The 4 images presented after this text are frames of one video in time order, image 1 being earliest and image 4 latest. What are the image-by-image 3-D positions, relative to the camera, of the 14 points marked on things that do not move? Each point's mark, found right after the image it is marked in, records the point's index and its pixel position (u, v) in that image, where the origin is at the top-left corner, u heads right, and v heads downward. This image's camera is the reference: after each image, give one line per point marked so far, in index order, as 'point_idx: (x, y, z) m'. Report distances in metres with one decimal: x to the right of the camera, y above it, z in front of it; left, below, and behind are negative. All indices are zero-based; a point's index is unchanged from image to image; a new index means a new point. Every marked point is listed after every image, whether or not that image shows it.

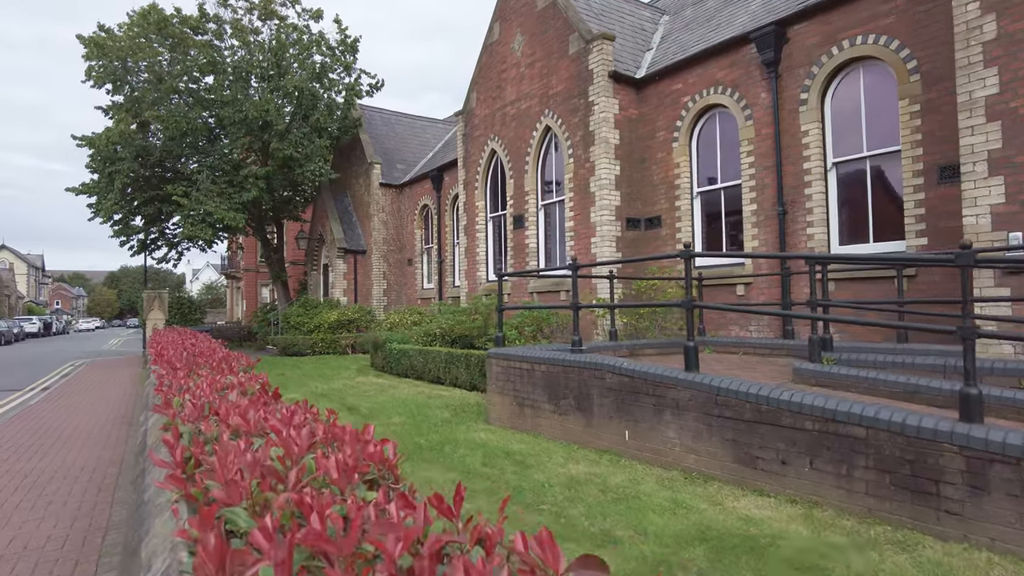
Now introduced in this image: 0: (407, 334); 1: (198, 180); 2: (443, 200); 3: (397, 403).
0: (-2.1, -0.9, +13.6) m
1: (-8.8, +3.0, +18.8) m
2: (-1.9, +2.4, +18.4) m
3: (-1.5, -1.5, +9.0) m
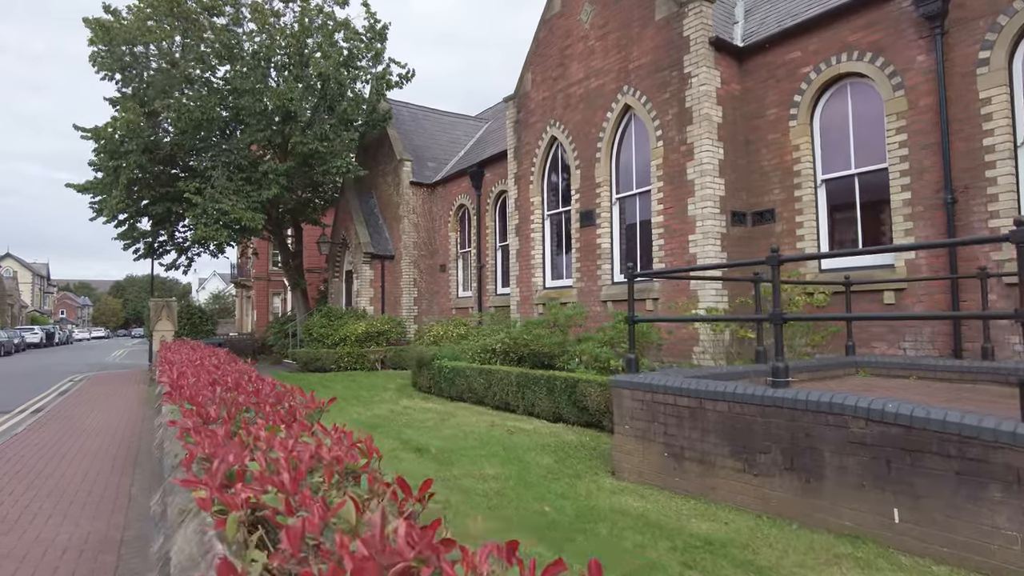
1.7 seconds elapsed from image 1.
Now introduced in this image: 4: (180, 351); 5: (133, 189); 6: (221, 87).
0: (-1.0, -1.0, +11.6) m
1: (-7.6, +2.8, +16.9) m
2: (-0.7, +2.2, +16.5) m
3: (-0.4, -1.6, +7.0) m
4: (-4.6, -0.9, +9.3) m
5: (-9.6, +2.5, +17.0) m
6: (-7.5, +5.2, +17.4) m
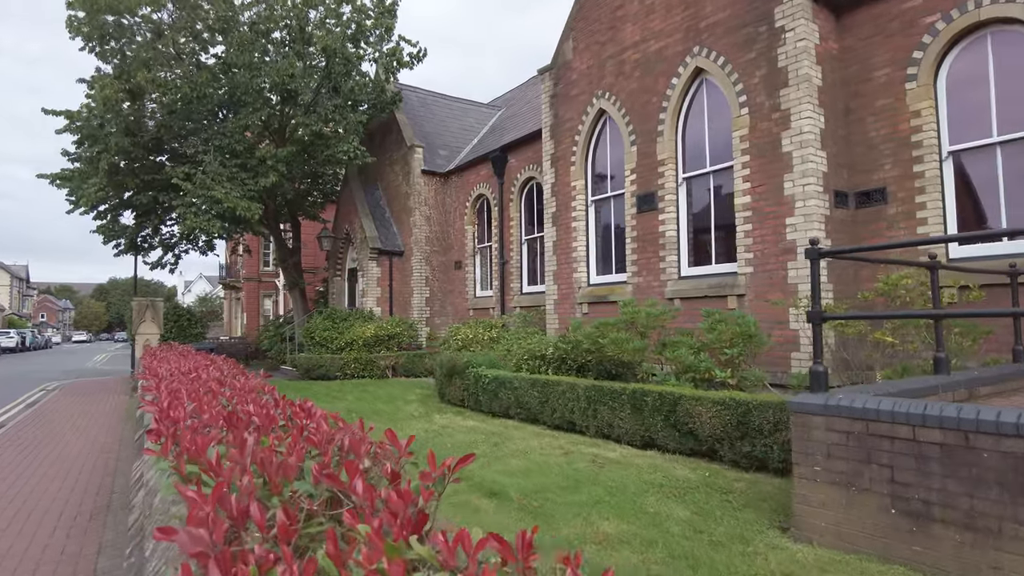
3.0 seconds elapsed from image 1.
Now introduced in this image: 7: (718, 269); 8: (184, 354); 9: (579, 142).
0: (-0.3, -1.0, +10.0) m
1: (-7.0, +2.8, +15.2) m
2: (-0.1, +2.2, +14.9) m
3: (+0.4, -1.5, +5.4) m
4: (-3.9, -0.8, +7.5) m
5: (-9.0, +2.6, +15.2) m
6: (-7.0, +5.3, +15.7) m
7: (+2.8, +0.3, +9.0) m
8: (-4.2, -0.9, +8.7) m
9: (+1.1, +2.4, +11.2) m
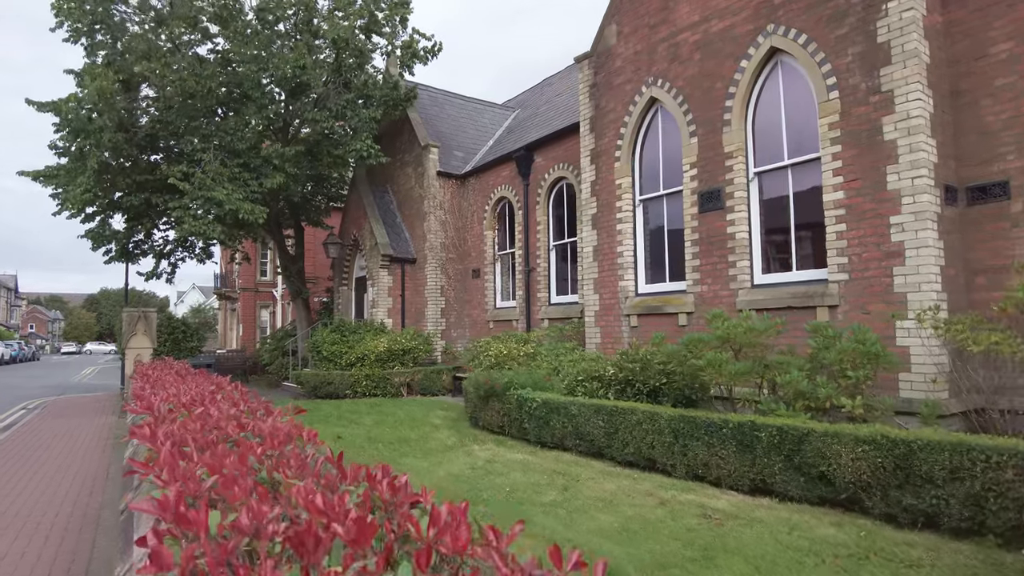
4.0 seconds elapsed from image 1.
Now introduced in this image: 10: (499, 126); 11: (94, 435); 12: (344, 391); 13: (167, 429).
0: (+0.3, -1.1, +8.8) m
1: (-6.5, +2.6, +14.0) m
2: (+0.4, +2.0, +13.7) m
3: (+1.0, -1.6, +4.2) m
4: (-3.3, -0.9, +6.3) m
5: (-8.5, +2.4, +13.9) m
6: (-6.4, +5.0, +14.5) m
7: (+3.4, +0.1, +7.8) m
8: (-3.7, -1.0, +7.4) m
9: (+1.7, +2.3, +10.1) m
10: (-0.4, +4.6, +19.2) m
11: (-7.3, -2.6, +11.7) m
12: (-3.4, -2.0, +13.4) m
13: (-1.7, -0.7, +3.2) m
